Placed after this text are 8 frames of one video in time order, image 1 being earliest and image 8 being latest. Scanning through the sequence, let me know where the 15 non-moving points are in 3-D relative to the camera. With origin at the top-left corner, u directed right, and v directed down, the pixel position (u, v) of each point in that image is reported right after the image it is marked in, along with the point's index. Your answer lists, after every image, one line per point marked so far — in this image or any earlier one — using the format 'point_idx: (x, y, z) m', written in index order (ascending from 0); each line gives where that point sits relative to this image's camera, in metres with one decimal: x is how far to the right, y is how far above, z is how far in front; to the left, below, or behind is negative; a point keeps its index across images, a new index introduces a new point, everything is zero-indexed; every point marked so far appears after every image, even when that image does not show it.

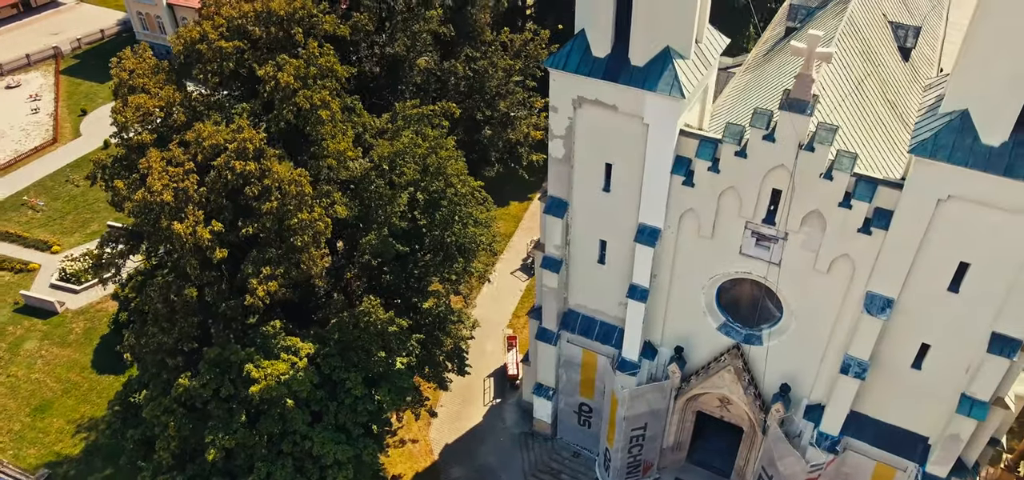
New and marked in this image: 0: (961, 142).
0: (+9.7, +2.1, +17.3) m
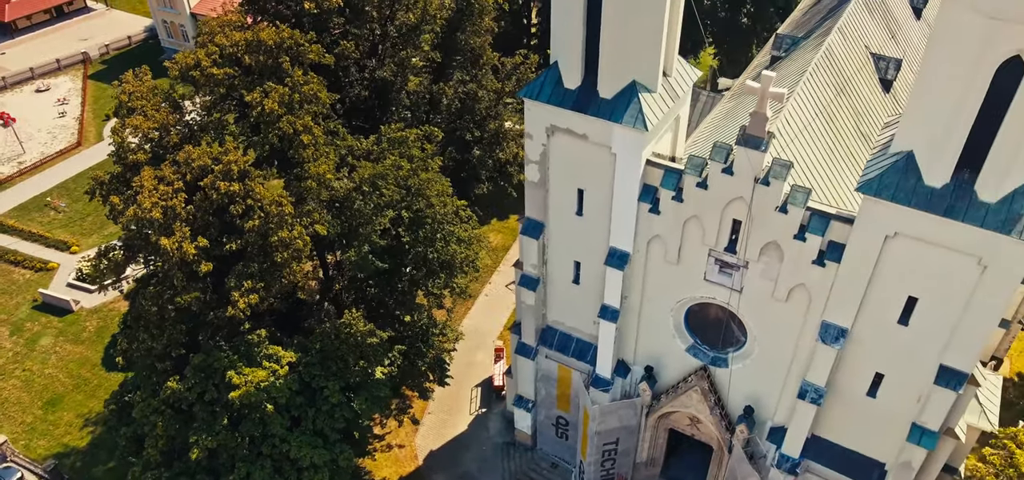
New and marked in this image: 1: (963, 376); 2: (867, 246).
0: (+8.9, +1.3, +18.0) m
1: (+11.1, -3.3, +19.6) m
2: (+8.5, -0.1, +19.1) m
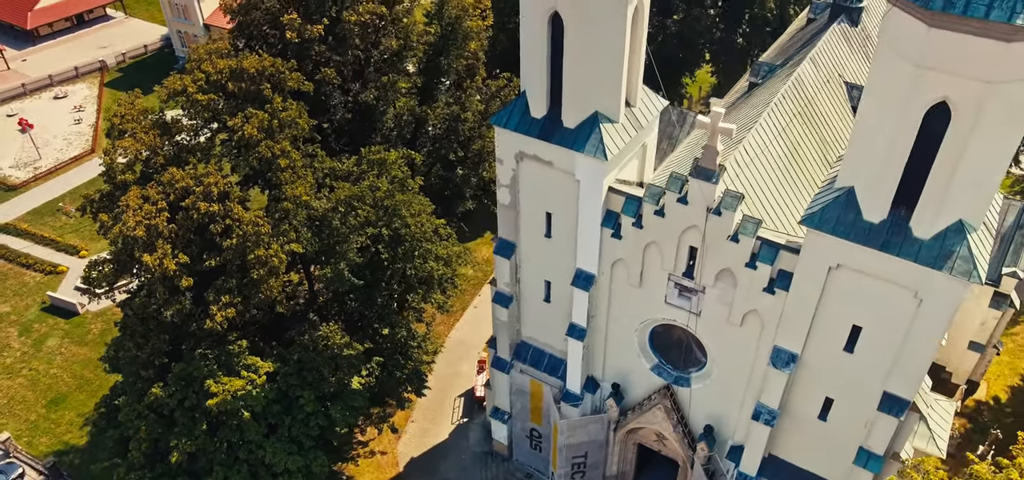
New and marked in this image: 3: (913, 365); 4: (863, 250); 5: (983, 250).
0: (+7.8, +0.5, +18.8) m
1: (+10.0, -4.1, +20.3) m
2: (+7.5, -0.9, +19.9) m
3: (+9.9, -3.1, +19.7) m
4: (+8.2, -0.2, +18.6) m
5: (+10.6, -0.2, +17.9) m
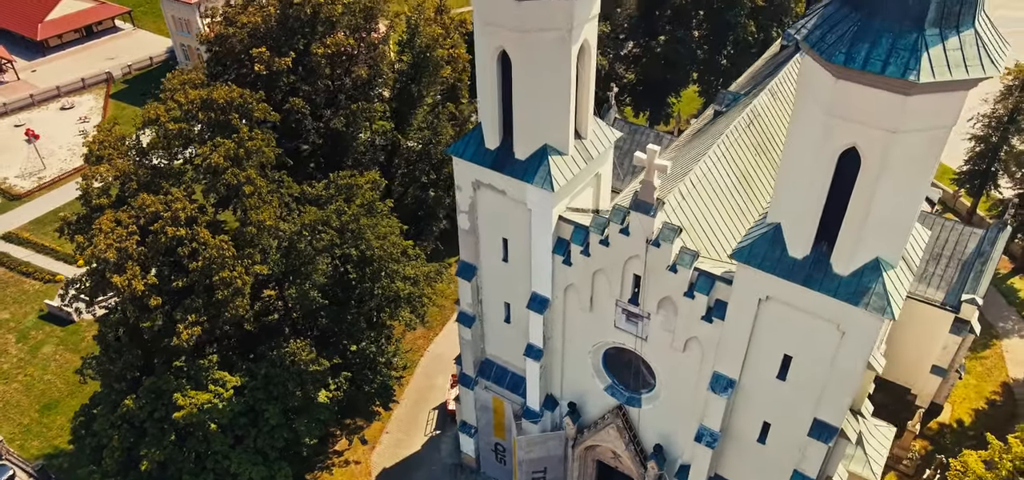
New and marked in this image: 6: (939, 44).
0: (+6.4, -0.3, +19.7) m
1: (+8.5, -5.0, +21.1) m
2: (+6.0, -1.7, +20.7) m
3: (+8.4, -3.9, +20.5) m
4: (+6.7, -1.1, +19.5) m
5: (+9.1, -1.1, +18.7) m
6: (+8.2, +3.8, +15.4) m
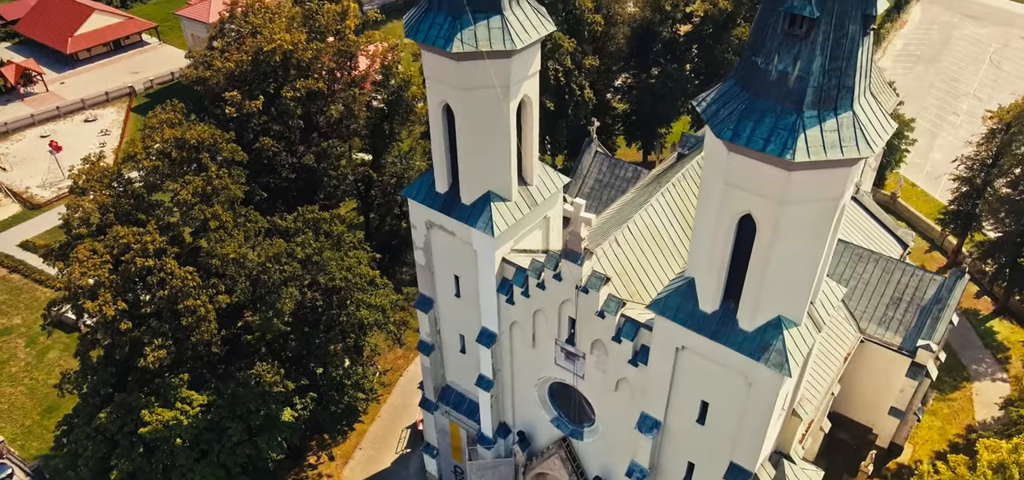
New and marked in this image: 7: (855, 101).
0: (+4.5, -1.7, +20.8) m
1: (+6.5, -6.5, +22.1) m
2: (+4.2, -3.1, +21.9) m
3: (+6.4, -5.4, +21.5) m
4: (+4.8, -2.5, +20.6) m
5: (+7.1, -2.6, +19.7) m
6: (+6.3, +2.4, +16.5) m
7: (+7.1, +2.9, +16.6) m
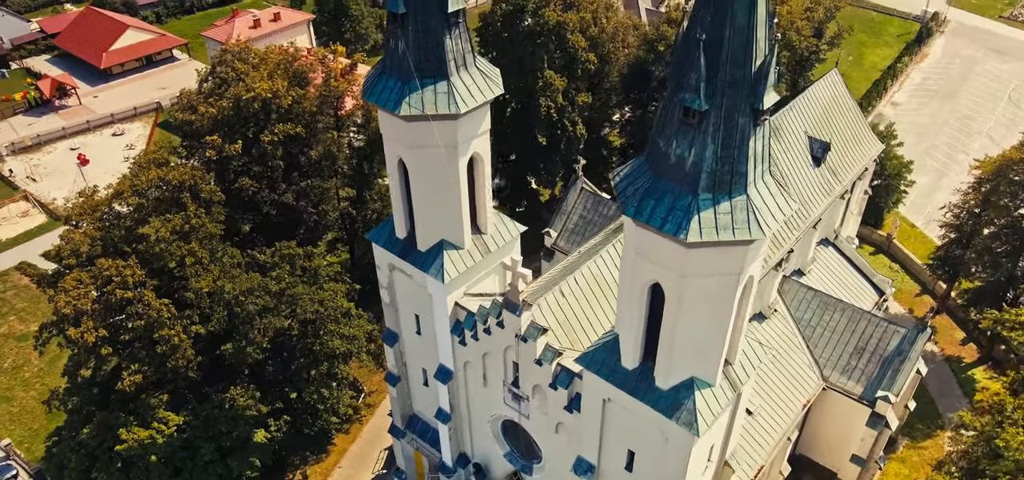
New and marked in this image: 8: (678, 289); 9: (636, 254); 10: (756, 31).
0: (+2.7, -3.3, +22.0) m
1: (+4.6, -8.2, +23.2) m
2: (+2.3, -4.8, +23.1) m
3: (+4.5, -7.1, +22.6) m
4: (+2.9, -4.1, +21.8) m
5: (+5.2, -4.3, +20.8) m
6: (+4.4, +0.7, +17.6) m
7: (+5.3, +1.2, +17.7) m
8: (+4.0, -1.2, +19.0) m
9: (+3.0, -0.3, +19.4) m
10: (+4.9, +4.2, +16.0) m
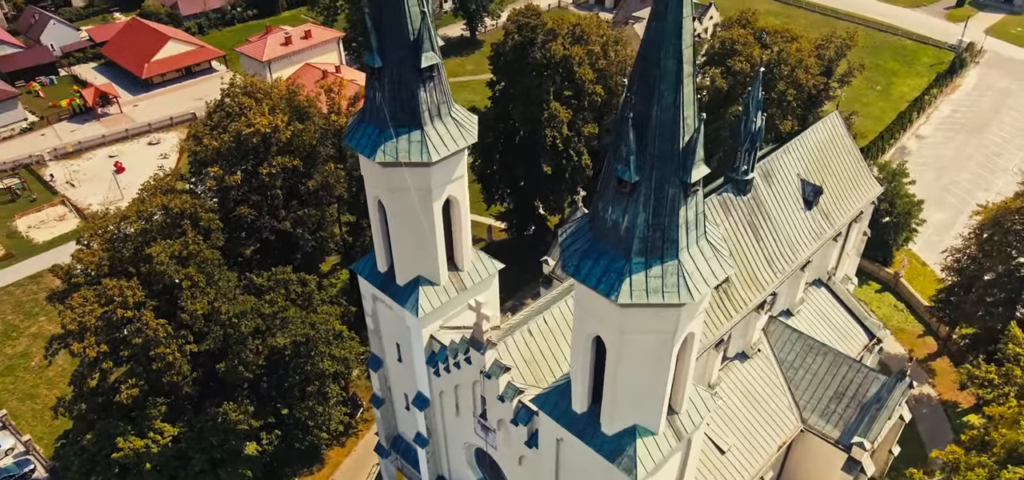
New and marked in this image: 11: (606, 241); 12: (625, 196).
0: (+1.4, -4.7, +23.0) m
1: (+3.2, -9.7, +24.1) m
2: (+1.1, -6.1, +24.2) m
3: (+3.1, -8.6, +23.5) m
4: (+1.6, -5.5, +22.8) m
5: (+3.8, -5.8, +21.7) m
6: (+3.0, -0.7, +18.6) m
7: (+4.0, -0.3, +18.7) m
8: (+2.6, -2.6, +20.0) m
9: (+1.7, -1.7, +20.5) m
10: (+3.6, +2.8, +17.0) m
11: (+2.2, 0.0, +19.0) m
12: (+2.6, +1.0, +18.1) m
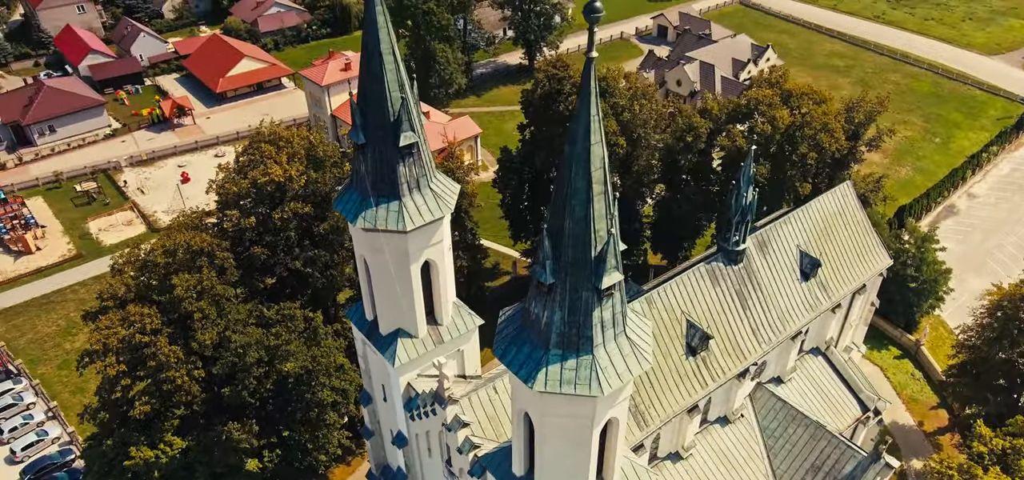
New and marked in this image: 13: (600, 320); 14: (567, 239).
0: (-0.3, -7.0, +24.8) m
1: (+1.3, -12.1, +25.7) m
2: (-0.6, -8.4, +26.0) m
3: (+1.2, -11.0, +25.2) m
4: (-0.1, -7.8, +24.6) m
5: (+1.9, -8.2, +23.2) m
6: (+1.2, -3.1, +20.2) m
7: (+2.1, -2.7, +20.2) m
8: (+0.8, -4.9, +21.7) m
9: (0.0, -4.0, +22.2) m
10: (+1.9, +0.4, +18.6) m
11: (+0.5, -2.4, +20.7) m
12: (+0.8, -1.3, +19.8) m
13: (+2.2, -2.0, +20.0) m
14: (+1.3, 0.0, +18.9) m
